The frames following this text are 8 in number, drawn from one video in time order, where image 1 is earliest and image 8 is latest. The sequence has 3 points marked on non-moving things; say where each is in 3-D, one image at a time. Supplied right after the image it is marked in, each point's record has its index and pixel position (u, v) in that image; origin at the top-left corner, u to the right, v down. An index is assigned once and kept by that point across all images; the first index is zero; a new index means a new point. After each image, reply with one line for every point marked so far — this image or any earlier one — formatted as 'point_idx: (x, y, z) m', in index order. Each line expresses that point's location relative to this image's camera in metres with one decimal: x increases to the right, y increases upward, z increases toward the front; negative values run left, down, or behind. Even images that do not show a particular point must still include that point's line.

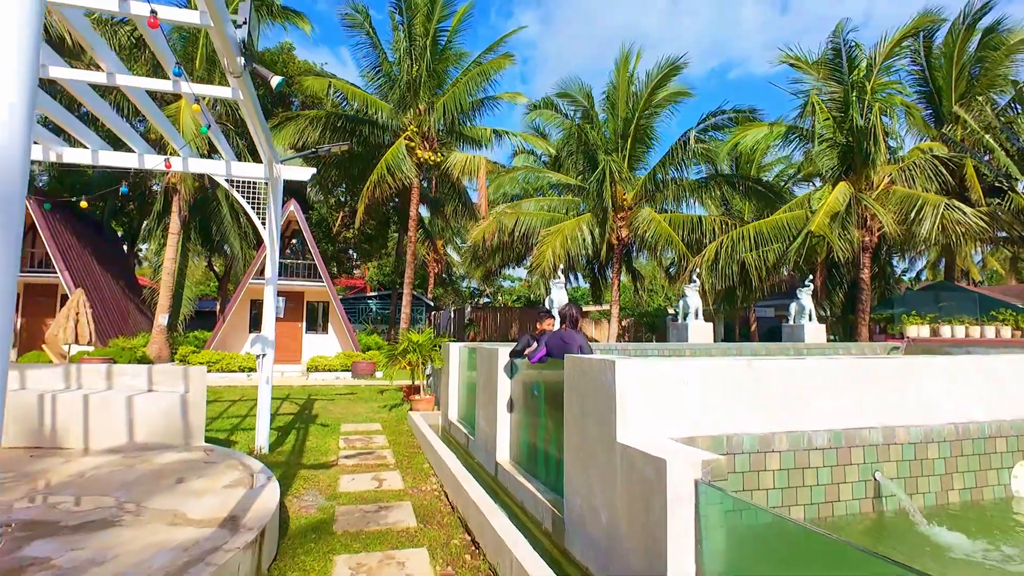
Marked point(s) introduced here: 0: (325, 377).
0: (-5.1, -2.5, +15.0) m
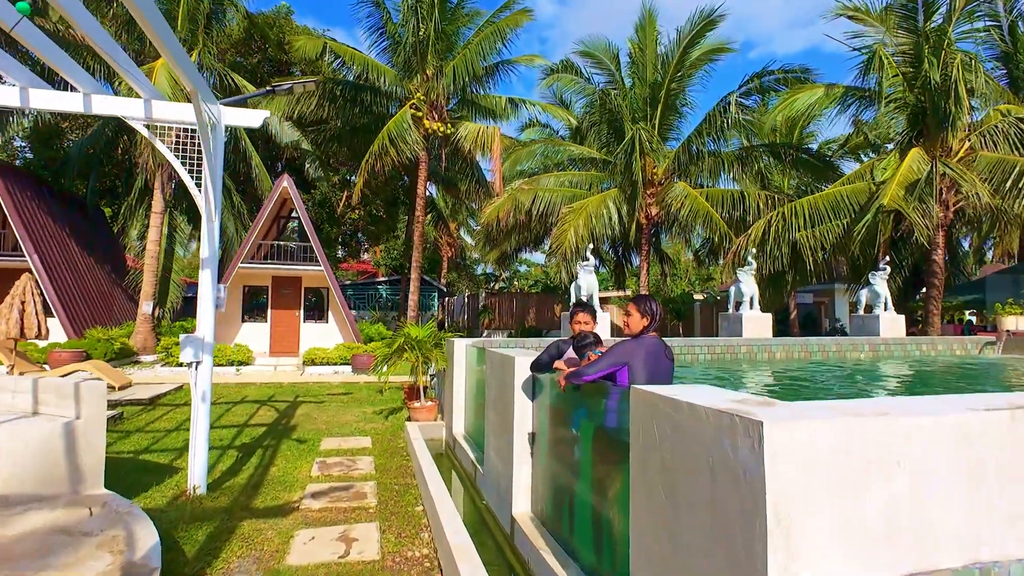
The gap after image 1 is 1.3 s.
0: (-4.7, -2.1, +13.5) m
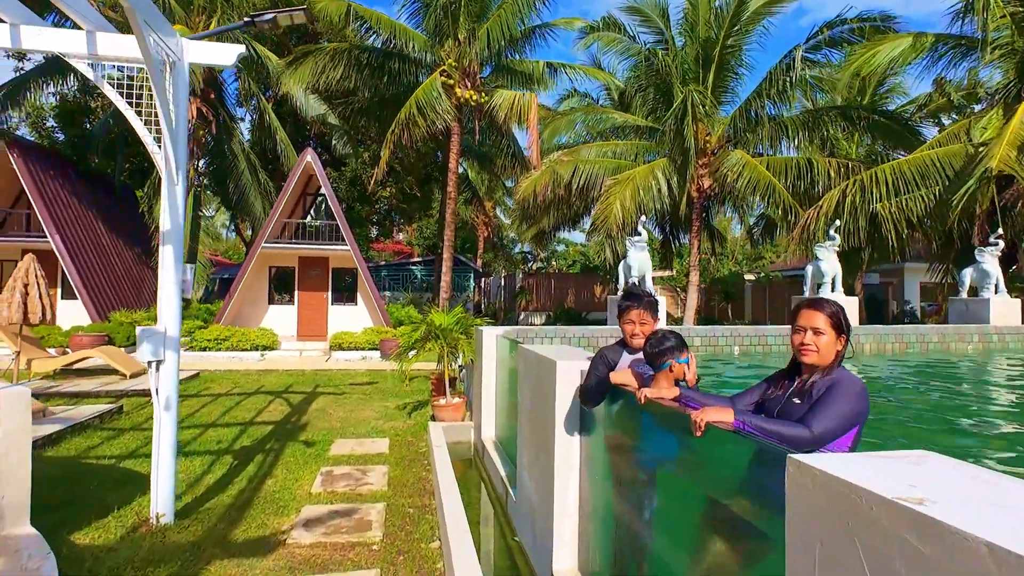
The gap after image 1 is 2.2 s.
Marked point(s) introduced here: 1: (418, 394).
0: (-3.8, -1.6, +12.8) m
1: (-1.5, -1.7, +8.5) m
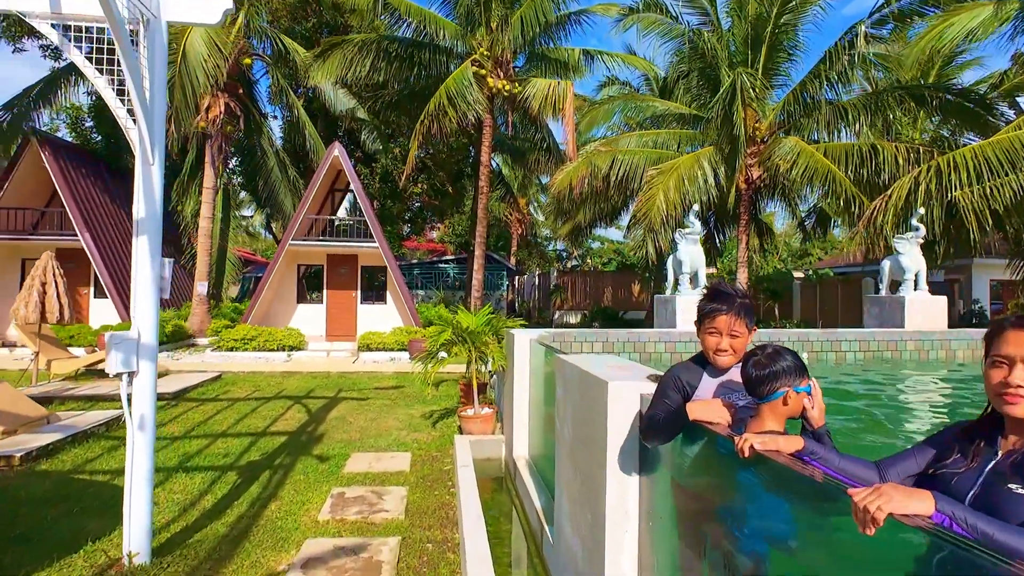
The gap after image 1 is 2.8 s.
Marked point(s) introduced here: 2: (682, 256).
0: (-3.0, -1.6, +12.3) m
1: (-1.0, -1.6, +7.9) m
2: (+2.0, +0.4, +6.6) m
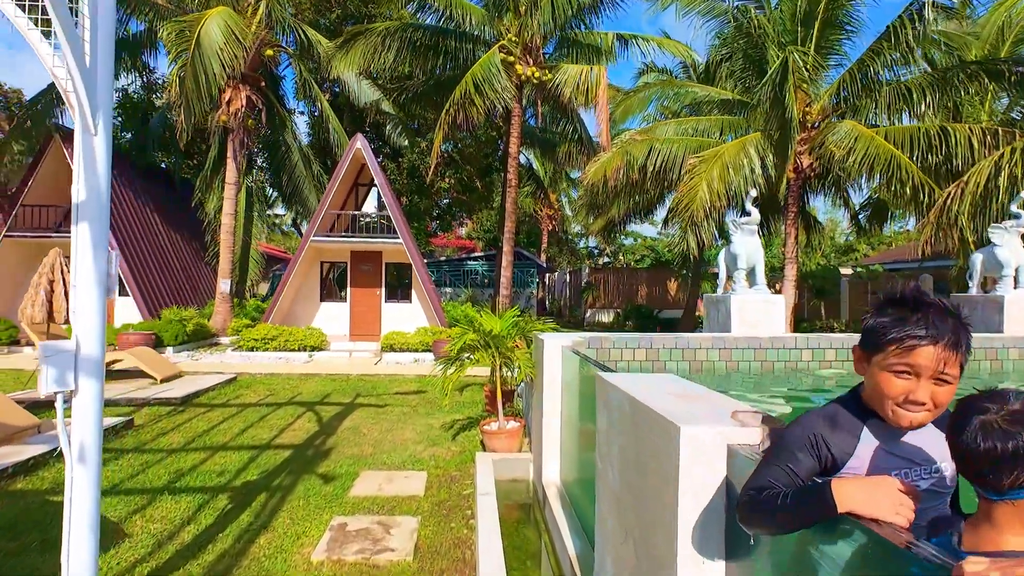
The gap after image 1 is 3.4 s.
0: (-2.4, -1.5, +11.7) m
1: (-0.6, -1.6, +7.2) m
2: (+2.3, +0.4, +5.7) m
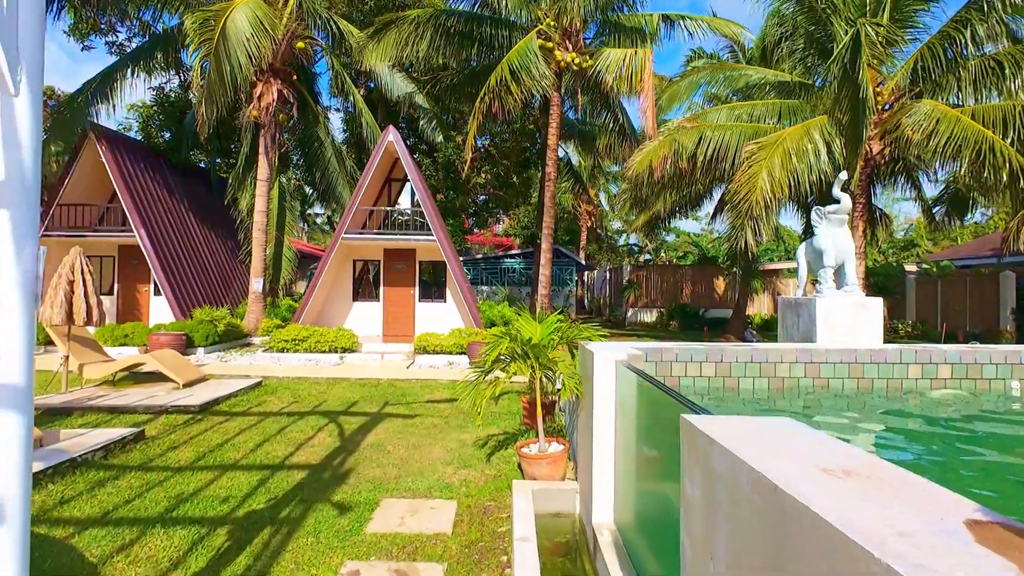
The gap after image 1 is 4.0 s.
0: (-1.6, -1.5, +11.2) m
1: (-0.1, -1.6, +6.5) m
2: (+2.7, +0.4, +4.8) m
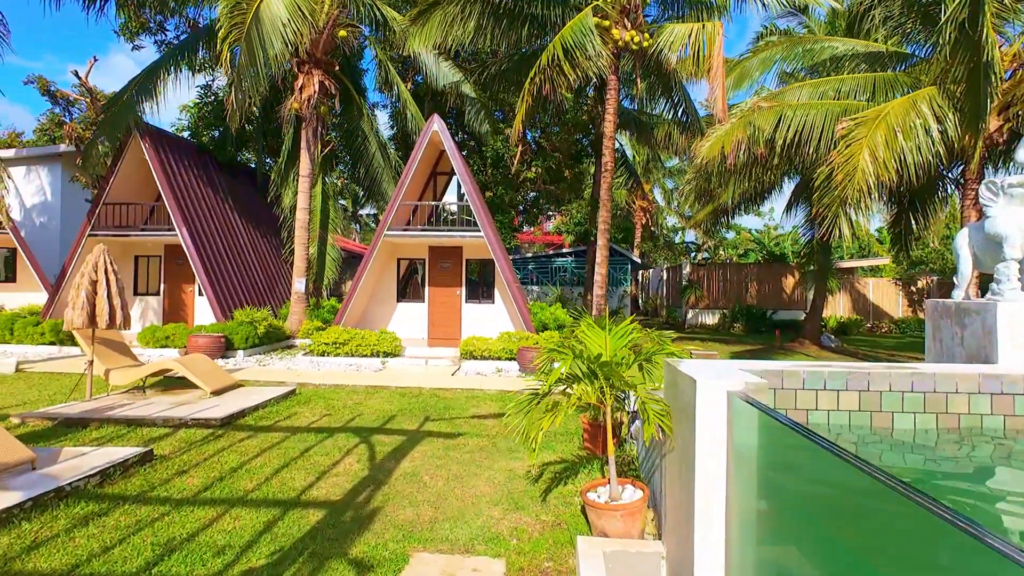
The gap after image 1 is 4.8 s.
0: (-0.6, -1.5, +10.3) m
1: (+0.5, -1.6, +5.5) m
2: (+3.2, +0.4, +3.6) m
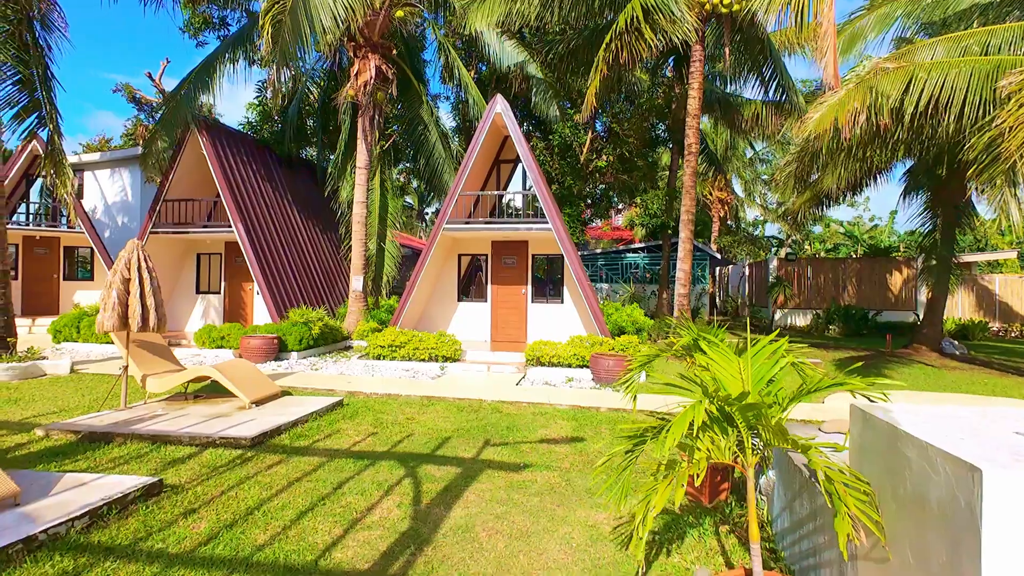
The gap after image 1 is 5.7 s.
0: (+0.6, -1.5, +9.1) m
1: (+1.1, -1.6, +4.3) m
2: (+3.5, +0.4, +2.0) m
